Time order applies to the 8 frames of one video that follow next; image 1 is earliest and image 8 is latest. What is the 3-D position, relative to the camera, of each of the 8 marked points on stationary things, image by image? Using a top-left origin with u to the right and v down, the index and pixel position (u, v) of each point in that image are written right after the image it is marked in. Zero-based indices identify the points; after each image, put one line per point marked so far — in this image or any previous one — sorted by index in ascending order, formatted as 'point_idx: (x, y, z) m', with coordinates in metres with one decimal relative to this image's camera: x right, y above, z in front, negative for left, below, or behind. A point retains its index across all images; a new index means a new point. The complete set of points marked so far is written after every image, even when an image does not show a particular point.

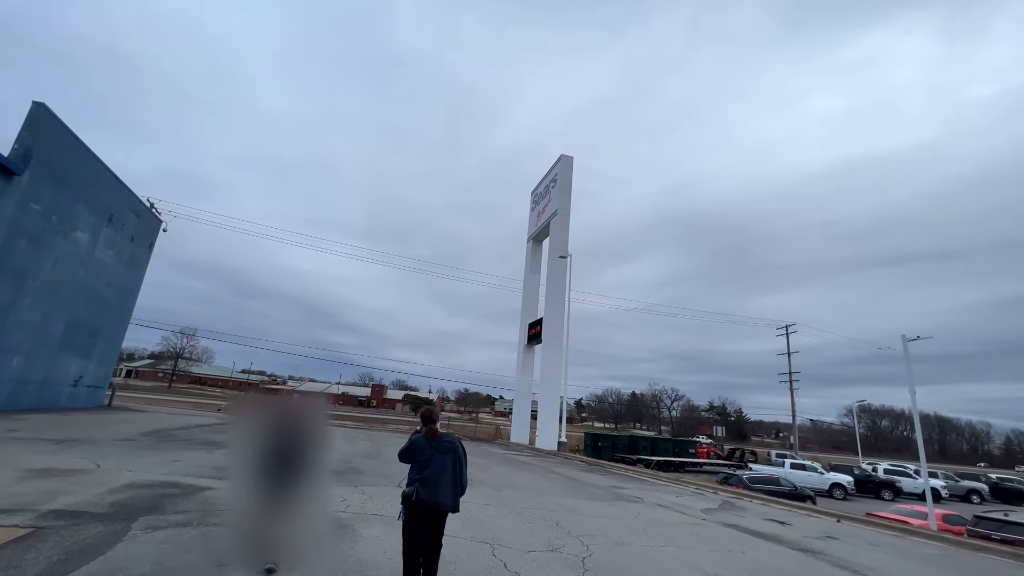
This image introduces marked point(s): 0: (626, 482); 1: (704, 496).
0: (+4.2, -7.0, +16.1) m
1: (+6.4, -6.8, +14.7) m
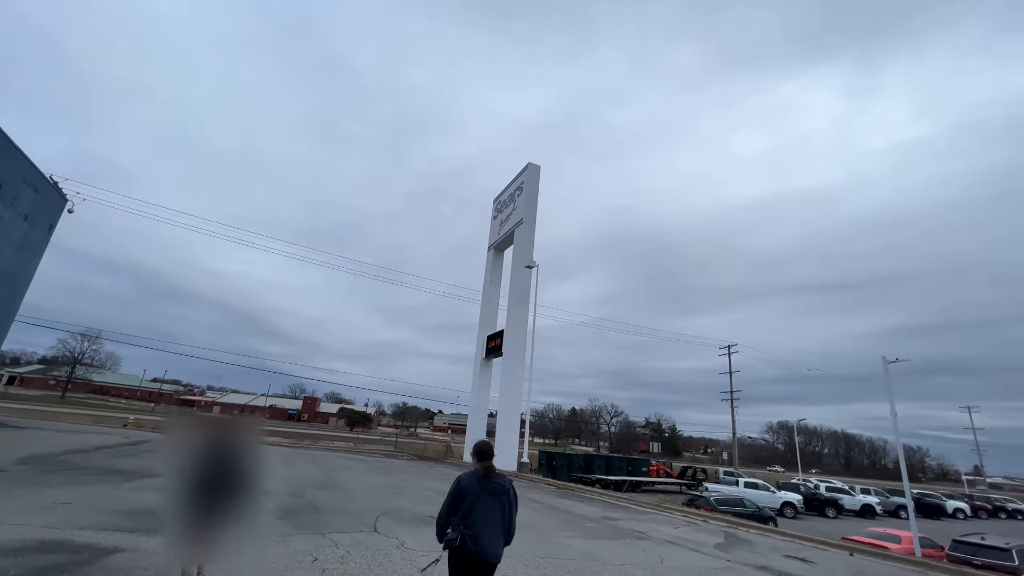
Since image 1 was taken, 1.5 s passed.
0: (+3.4, -7.4, +14.8) m
1: (+5.8, -7.3, +13.7) m
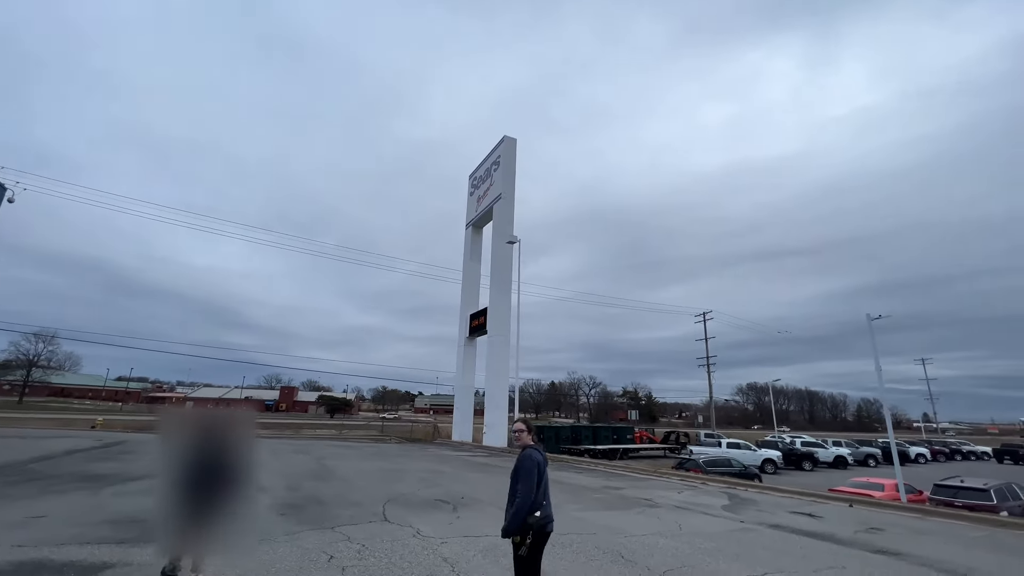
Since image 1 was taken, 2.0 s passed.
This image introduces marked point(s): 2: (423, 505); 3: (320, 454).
0: (+3.5, -6.4, +14.8) m
1: (+5.9, -6.2, +13.8) m
2: (-1.8, -4.5, +9.3) m
3: (-8.0, -6.9, +18.7) m
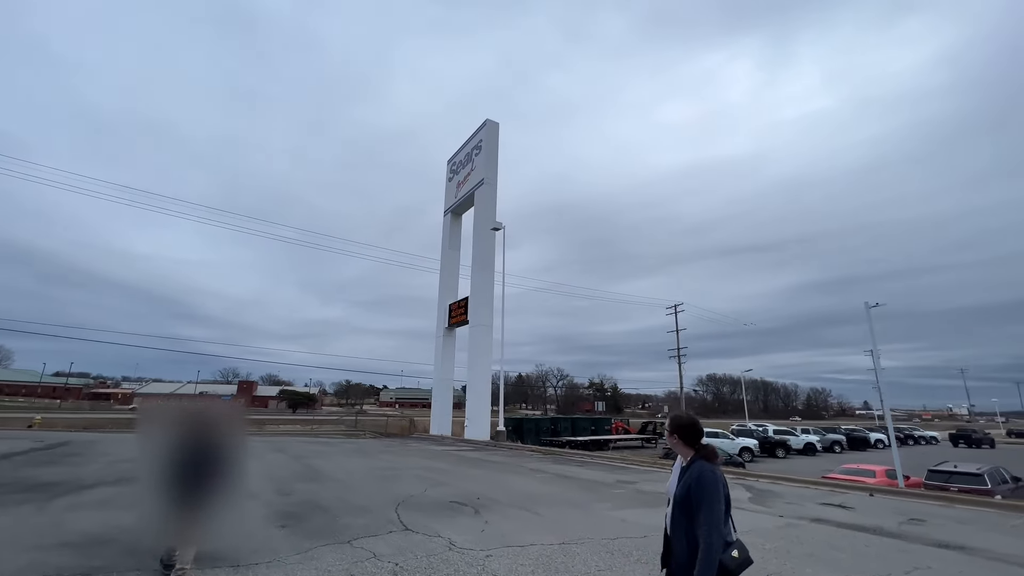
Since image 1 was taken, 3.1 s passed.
0: (+3.5, -5.9, +14.2) m
1: (+6.0, -5.8, +13.4) m
2: (-1.3, -4.1, +8.3) m
3: (-8.2, -6.3, +17.2) m
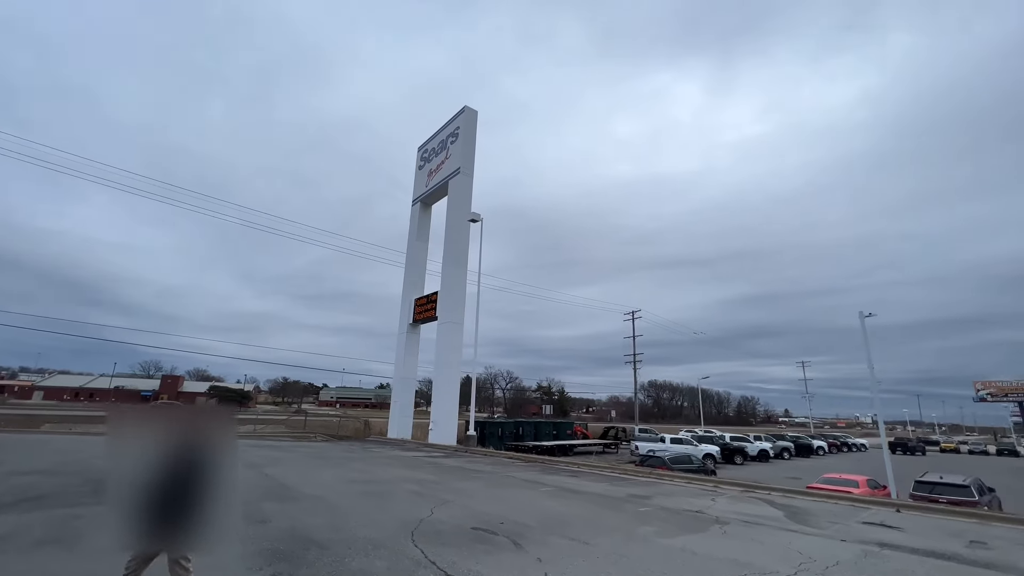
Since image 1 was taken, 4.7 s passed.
0: (+3.4, -5.8, +13.1) m
1: (+6.0, -5.8, +12.5) m
2: (-0.7, -3.7, +6.6) m
3: (-8.6, -5.6, +14.7) m
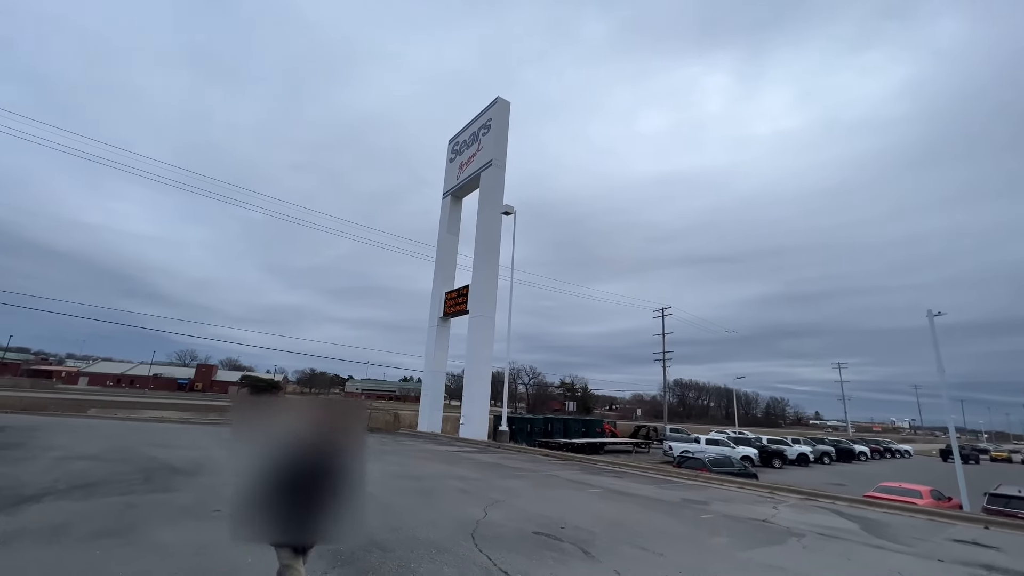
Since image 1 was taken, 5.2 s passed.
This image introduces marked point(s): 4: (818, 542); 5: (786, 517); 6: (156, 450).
0: (+4.6, -5.6, +12.4) m
1: (+7.2, -5.6, +11.8) m
2: (+0.3, -3.5, +6.2) m
3: (-7.3, -5.3, +14.7) m
4: (+5.3, -4.4, +7.8) m
5: (+6.0, -5.0, +9.8) m
6: (-9.4, -4.3, +11.9) m
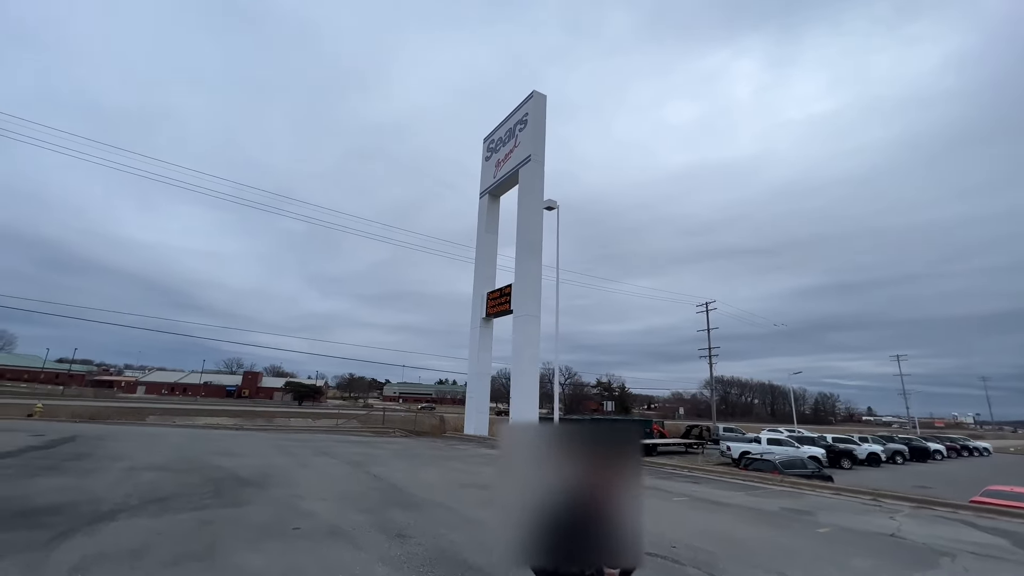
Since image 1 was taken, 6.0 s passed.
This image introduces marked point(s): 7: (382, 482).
0: (+6.5, -5.3, +11.2) m
1: (+9.0, -5.2, +10.4) m
2: (+1.7, -3.3, +5.3) m
3: (-5.2, -5.4, +14.3) m
4: (+6.8, -4.0, +6.6) m
5: (+7.6, -4.6, +8.6) m
6: (-7.6, -4.5, +11.7) m
7: (-2.9, -4.3, +9.9) m
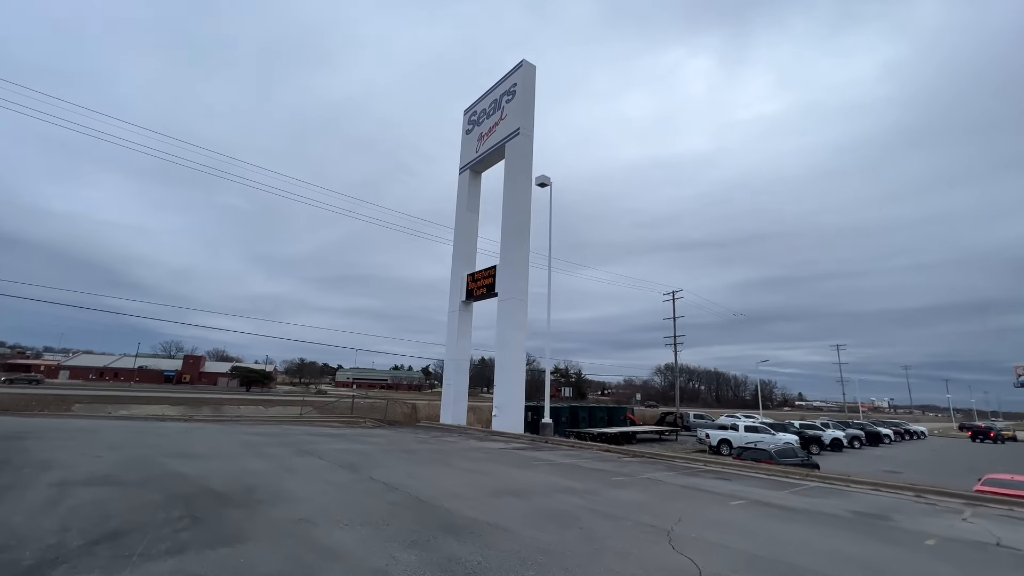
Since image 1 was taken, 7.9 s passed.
0: (+7.1, -4.8, +10.3) m
1: (+9.7, -4.8, +9.8) m
2: (+2.9, -3.0, +3.9) m
3: (-4.8, -4.6, +12.3) m
4: (+7.9, -3.7, +5.7) m
5: (+8.6, -4.3, +7.8) m
6: (-6.9, -3.7, +9.4) m
7: (-2.0, -3.7, +8.0) m
